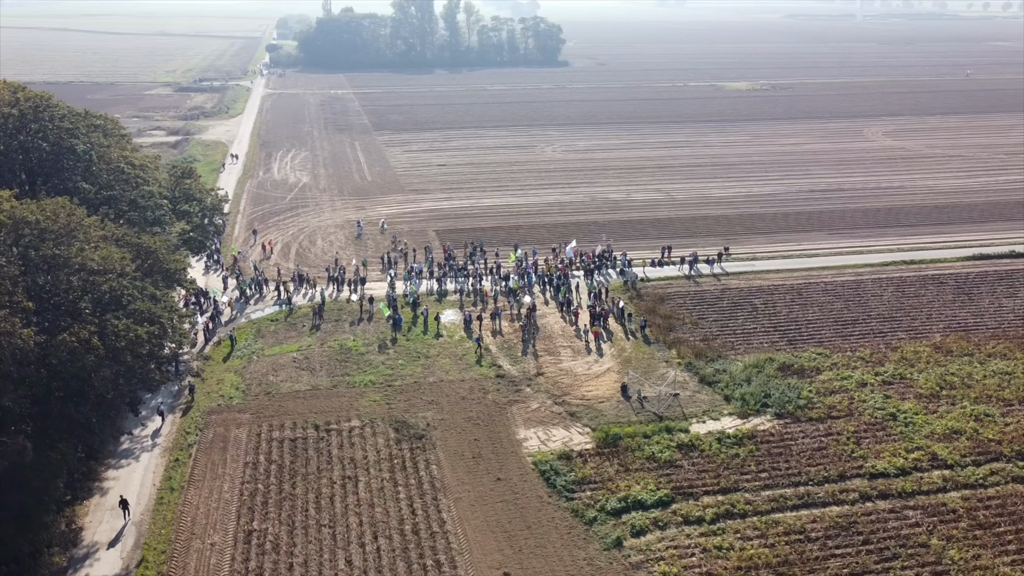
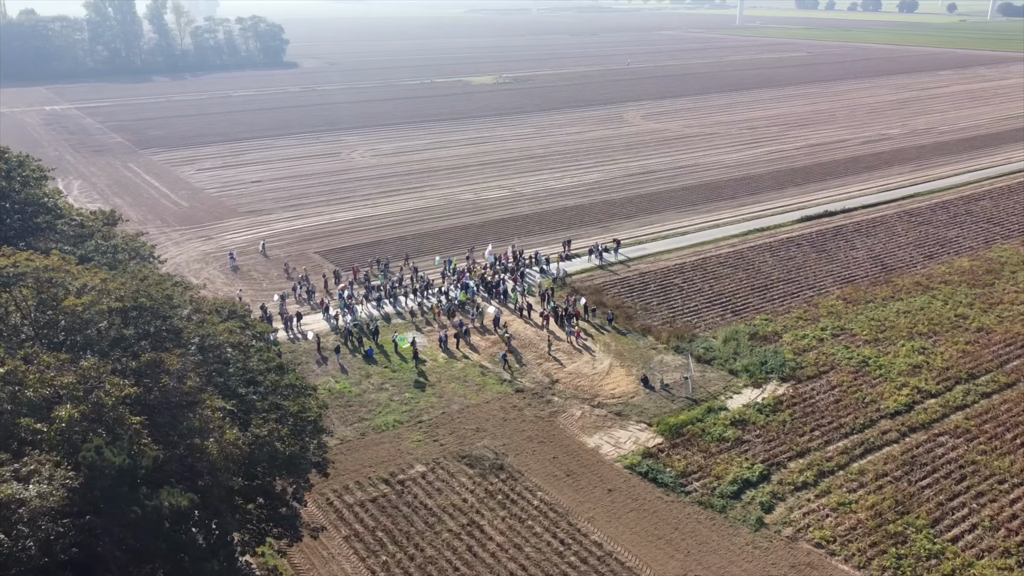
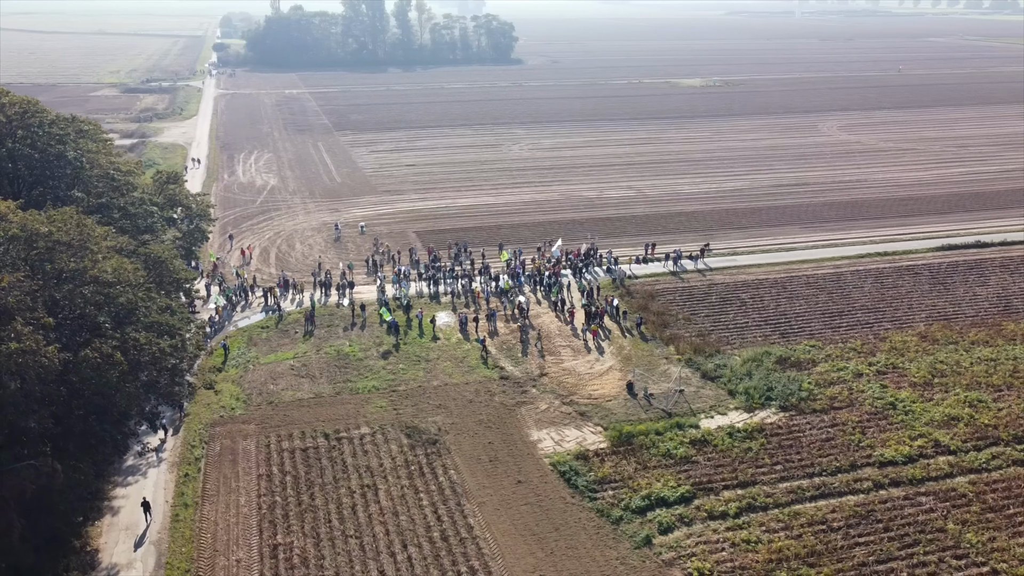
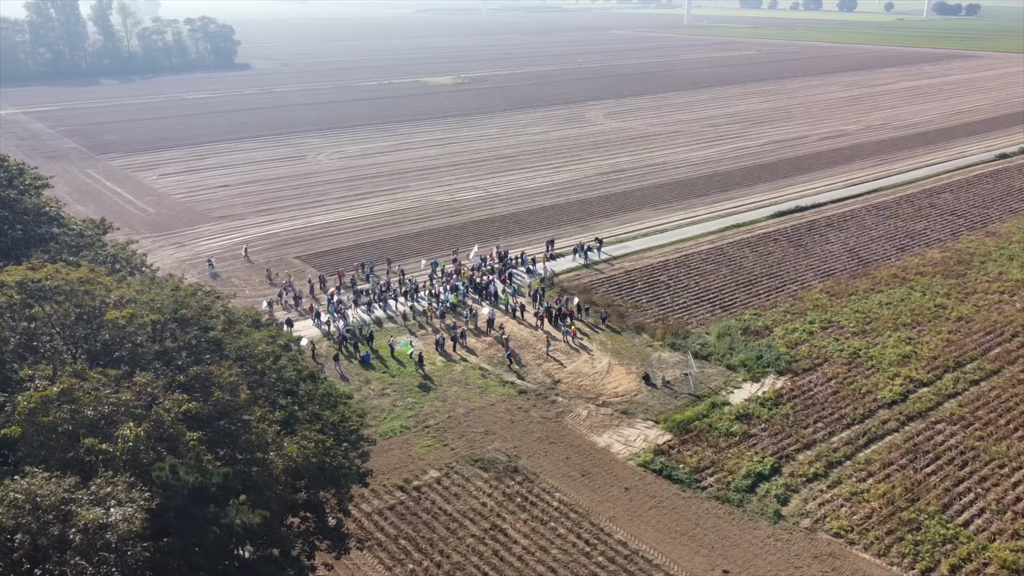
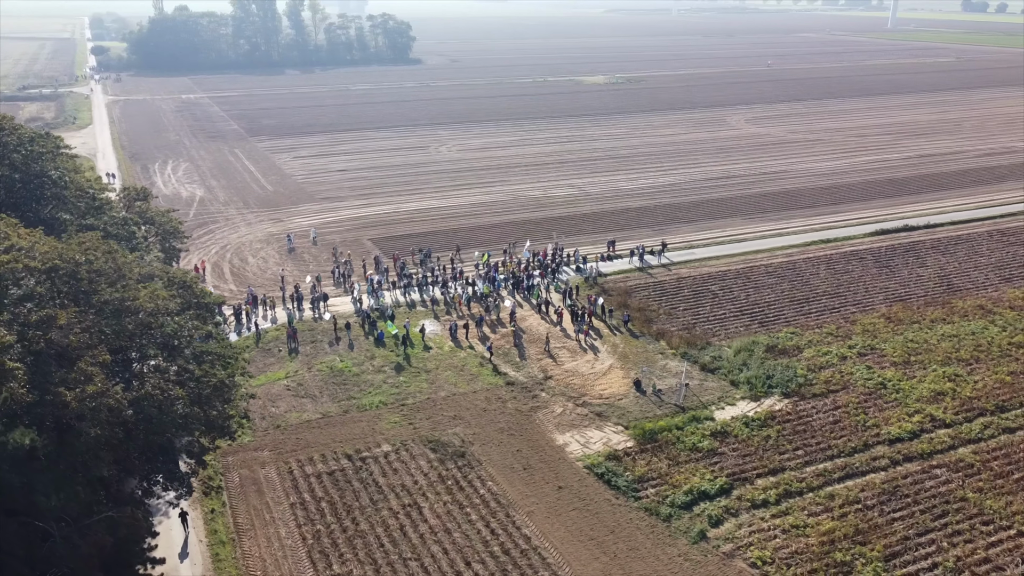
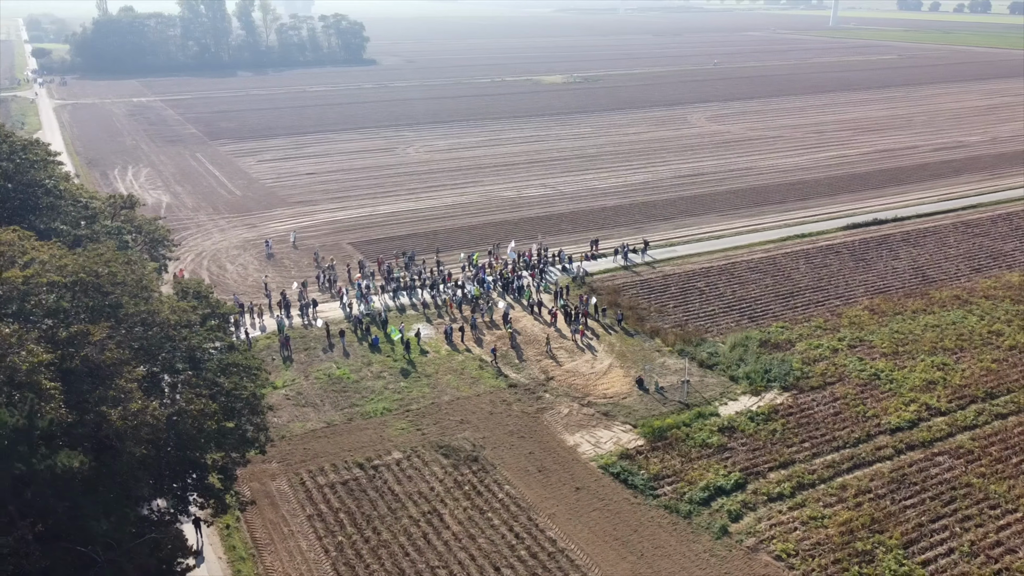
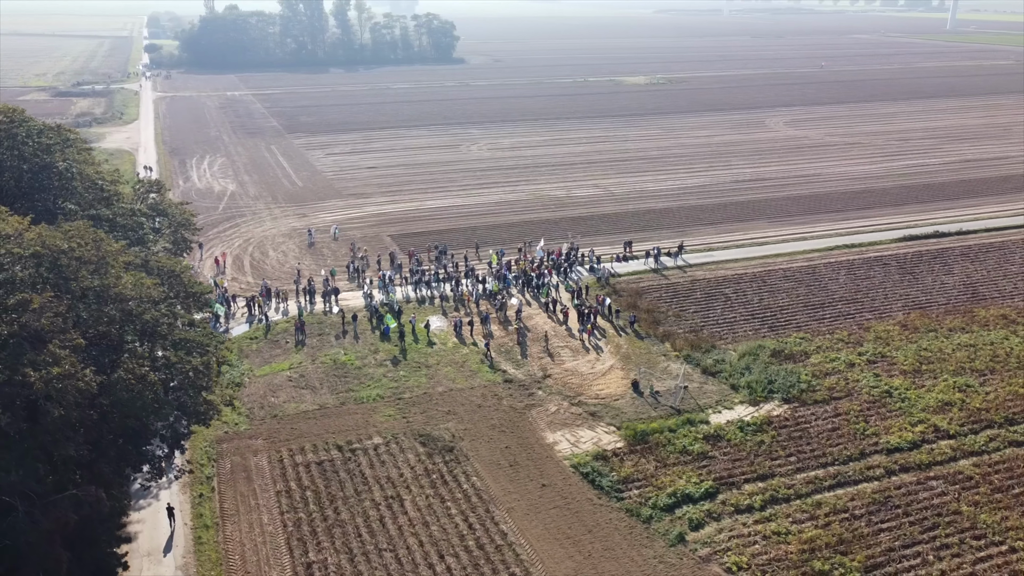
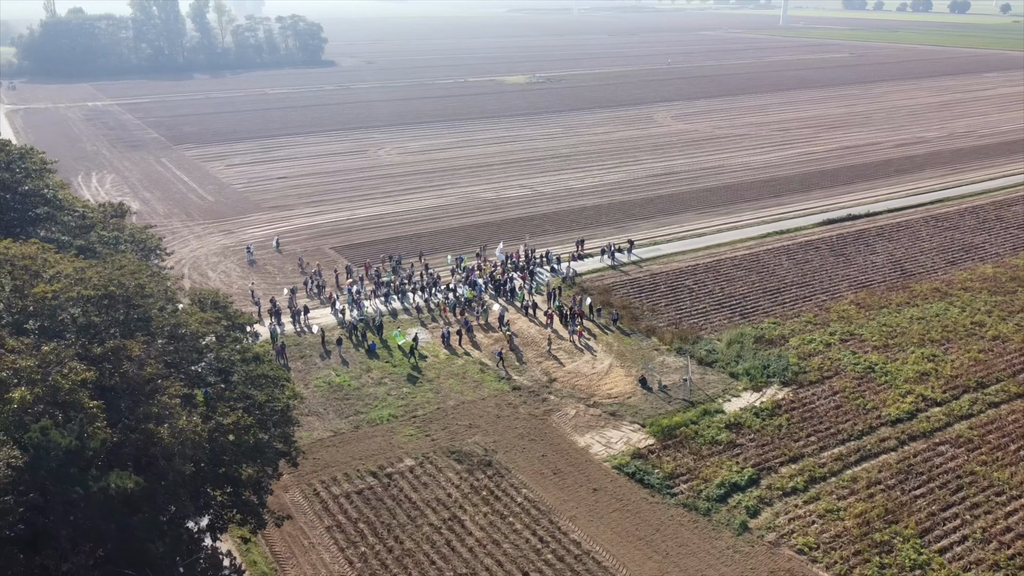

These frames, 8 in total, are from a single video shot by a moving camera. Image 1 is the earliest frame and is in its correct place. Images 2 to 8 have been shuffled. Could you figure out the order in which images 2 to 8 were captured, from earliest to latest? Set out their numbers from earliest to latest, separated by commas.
3, 7, 5, 6, 8, 2, 4
